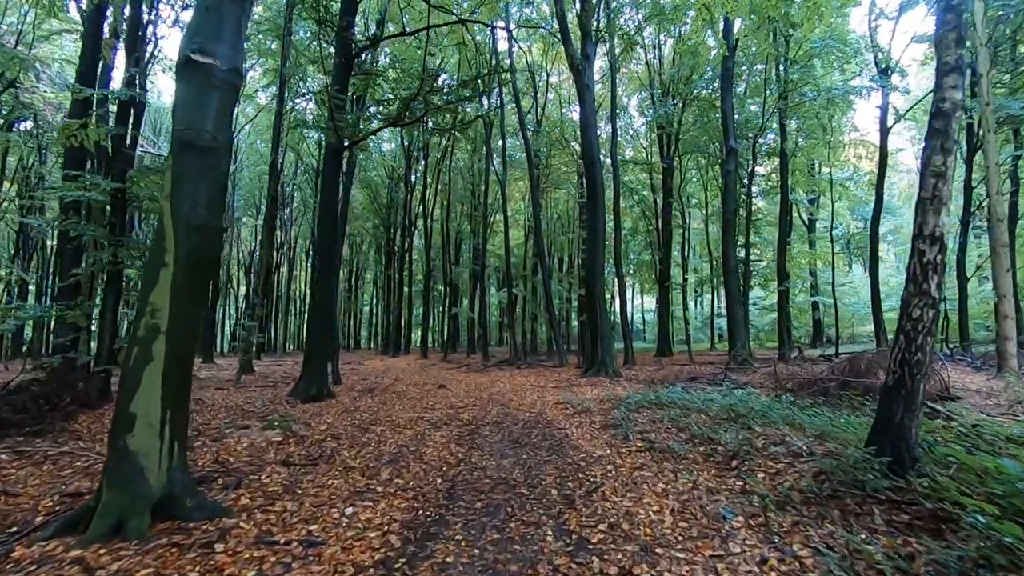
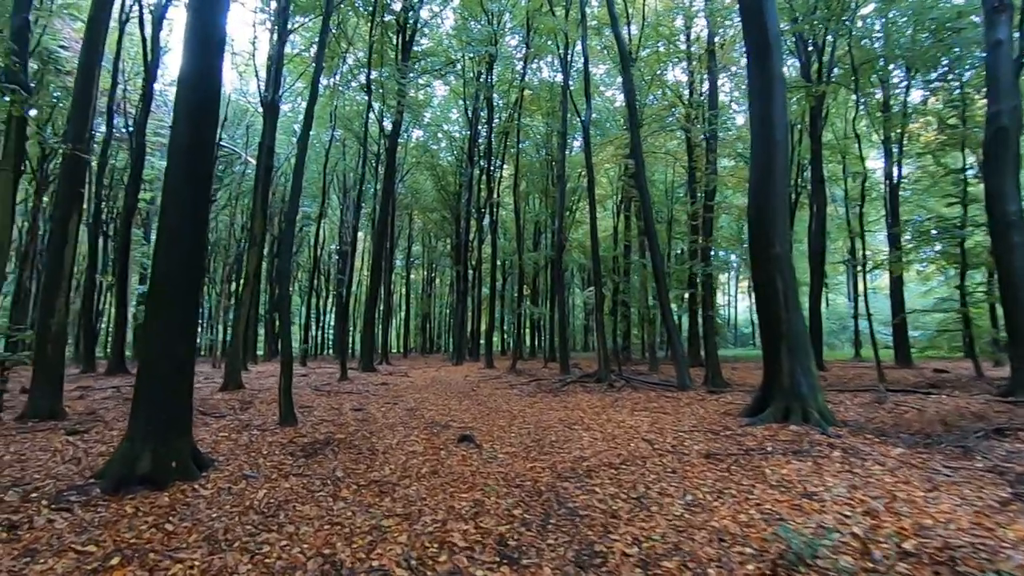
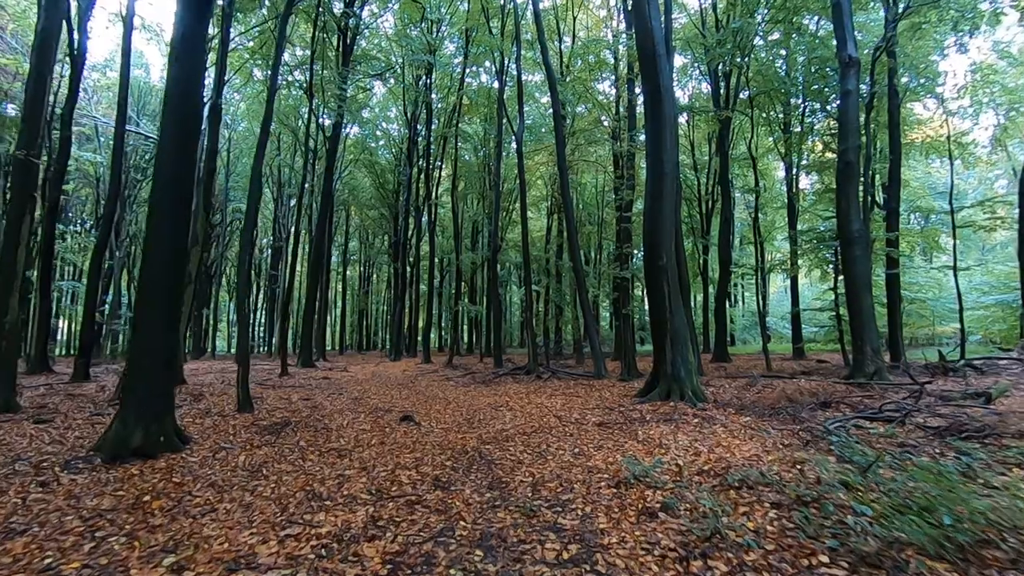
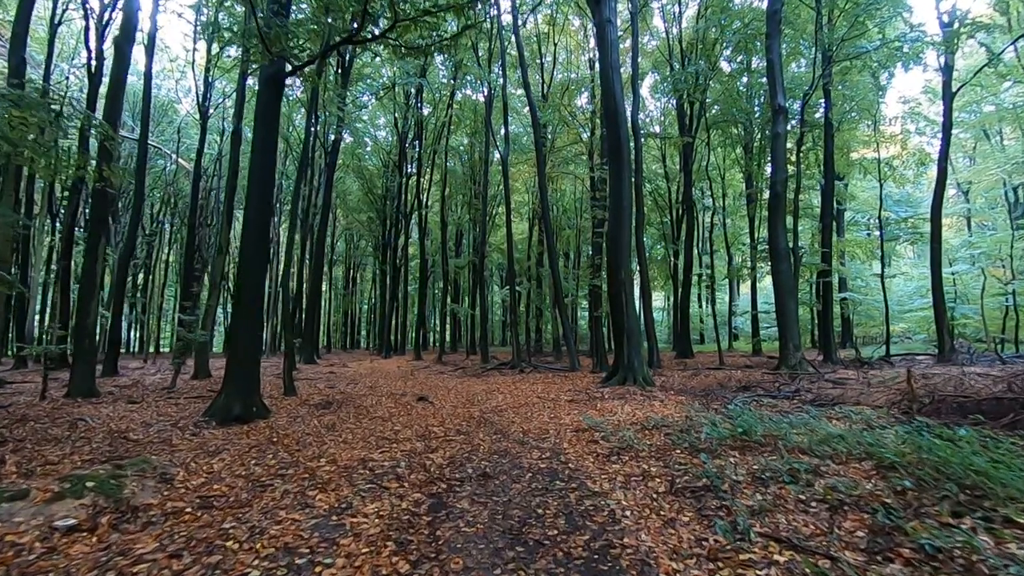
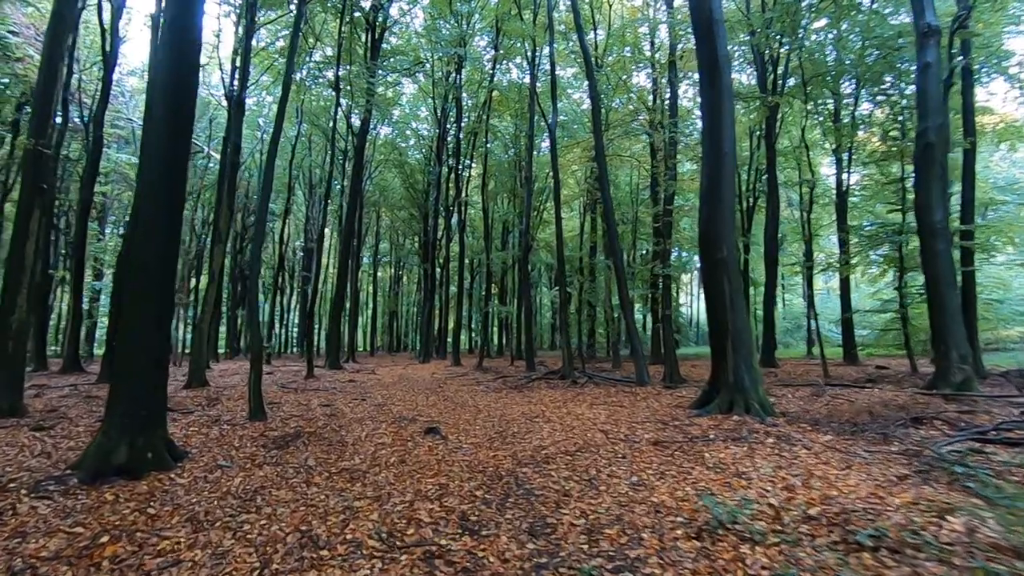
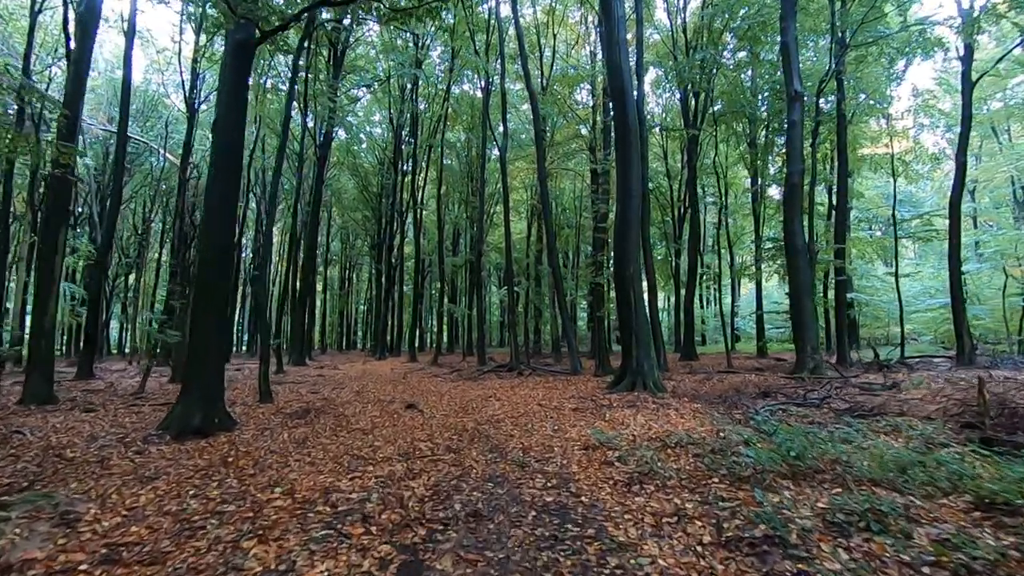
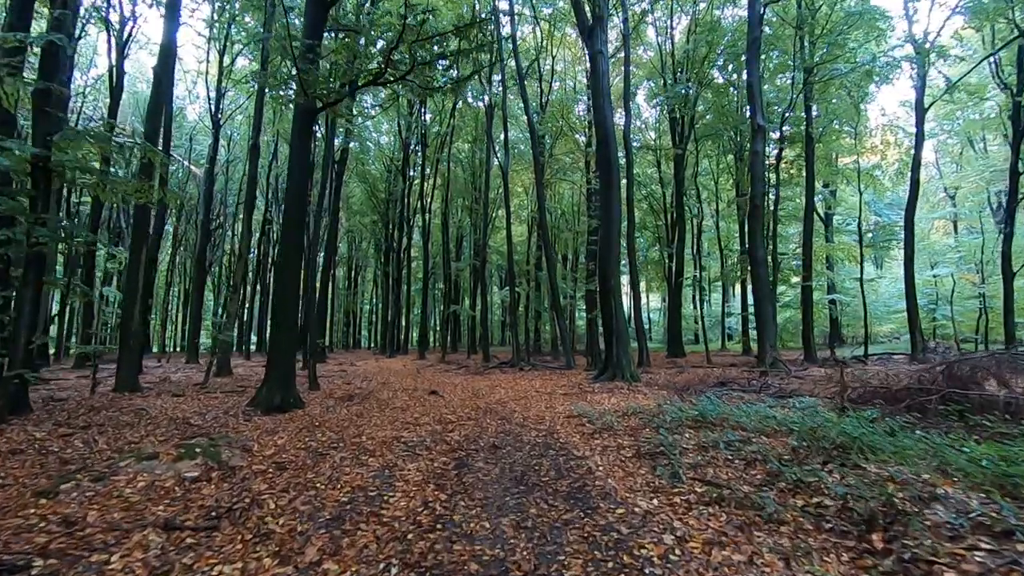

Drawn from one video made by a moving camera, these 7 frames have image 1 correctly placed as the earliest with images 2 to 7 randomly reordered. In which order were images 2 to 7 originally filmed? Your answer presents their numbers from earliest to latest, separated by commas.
7, 4, 6, 3, 5, 2
